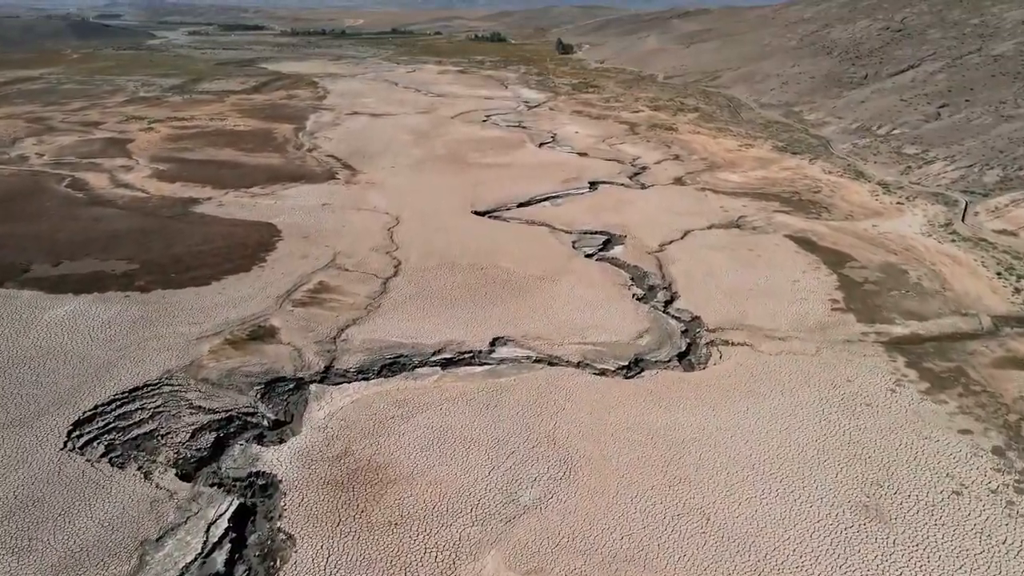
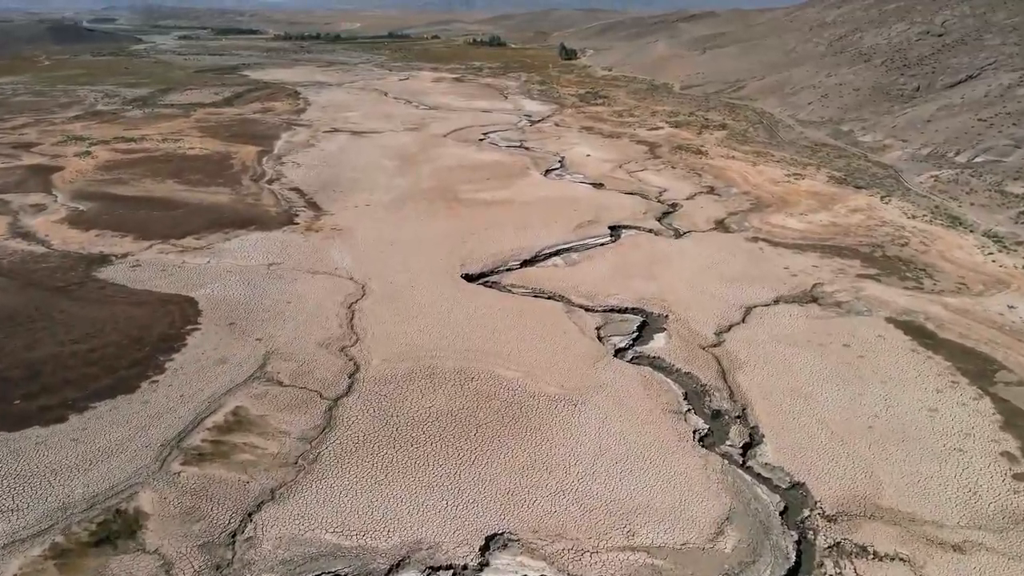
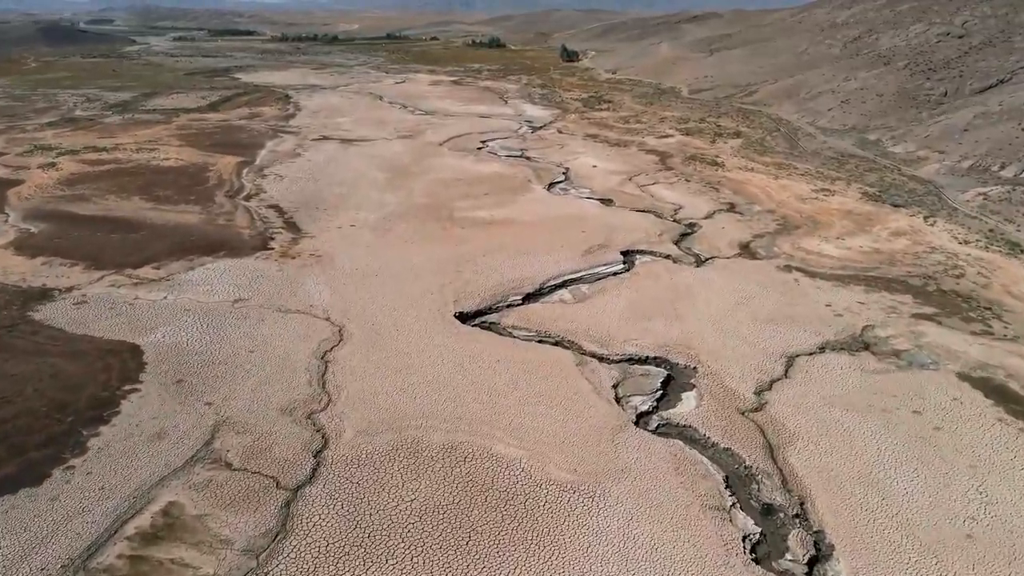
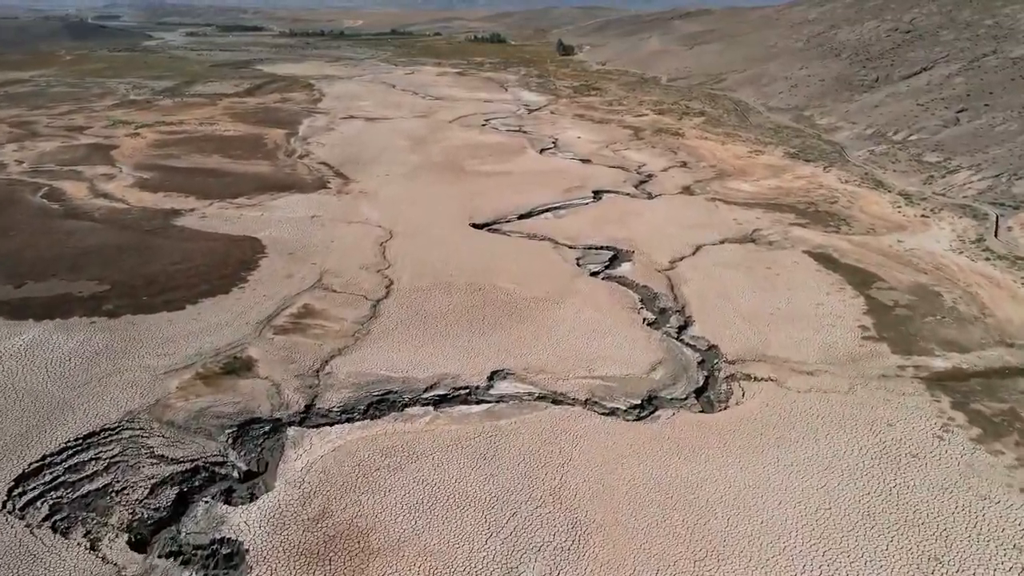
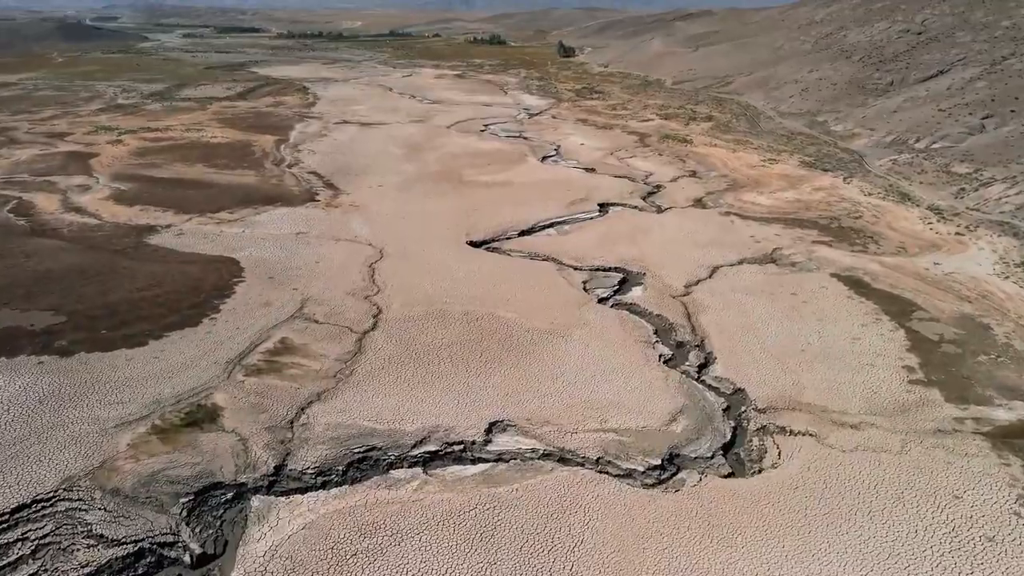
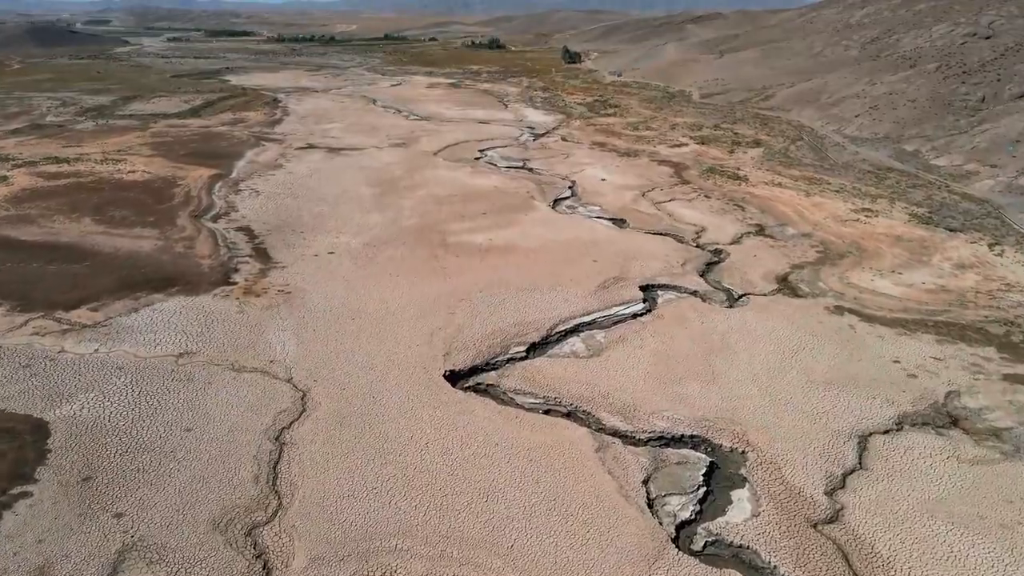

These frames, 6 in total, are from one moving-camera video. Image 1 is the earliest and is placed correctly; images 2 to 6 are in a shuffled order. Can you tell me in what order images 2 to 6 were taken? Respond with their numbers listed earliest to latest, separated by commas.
4, 5, 2, 3, 6
